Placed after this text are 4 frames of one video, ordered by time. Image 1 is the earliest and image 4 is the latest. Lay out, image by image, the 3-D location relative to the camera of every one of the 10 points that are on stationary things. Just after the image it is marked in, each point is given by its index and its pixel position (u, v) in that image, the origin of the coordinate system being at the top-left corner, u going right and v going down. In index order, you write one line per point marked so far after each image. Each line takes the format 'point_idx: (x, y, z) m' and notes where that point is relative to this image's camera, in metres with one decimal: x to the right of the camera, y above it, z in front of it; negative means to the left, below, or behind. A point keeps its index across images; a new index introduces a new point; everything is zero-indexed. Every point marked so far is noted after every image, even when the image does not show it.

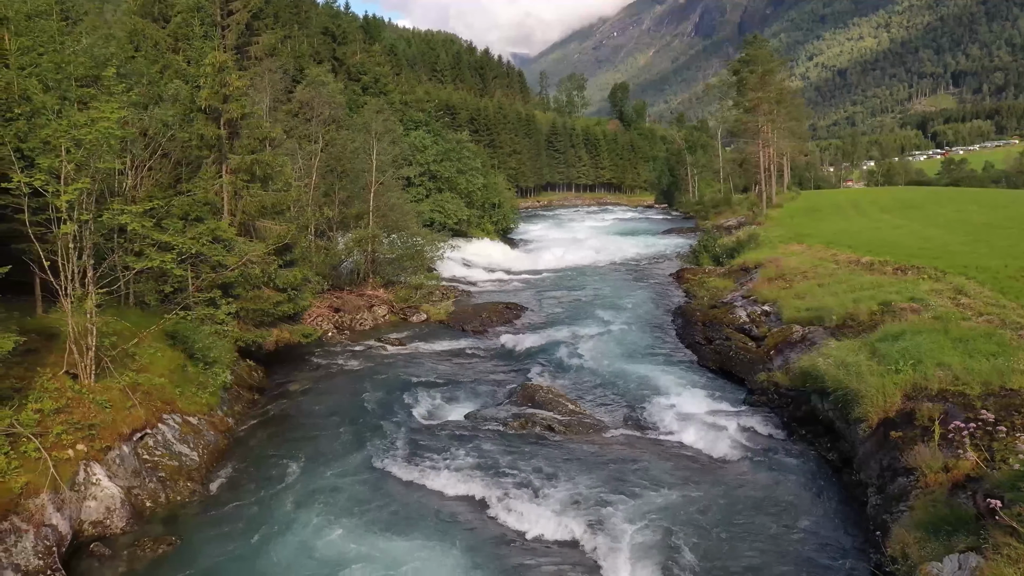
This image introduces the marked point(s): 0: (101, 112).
0: (-10.3, +4.5, +14.7) m
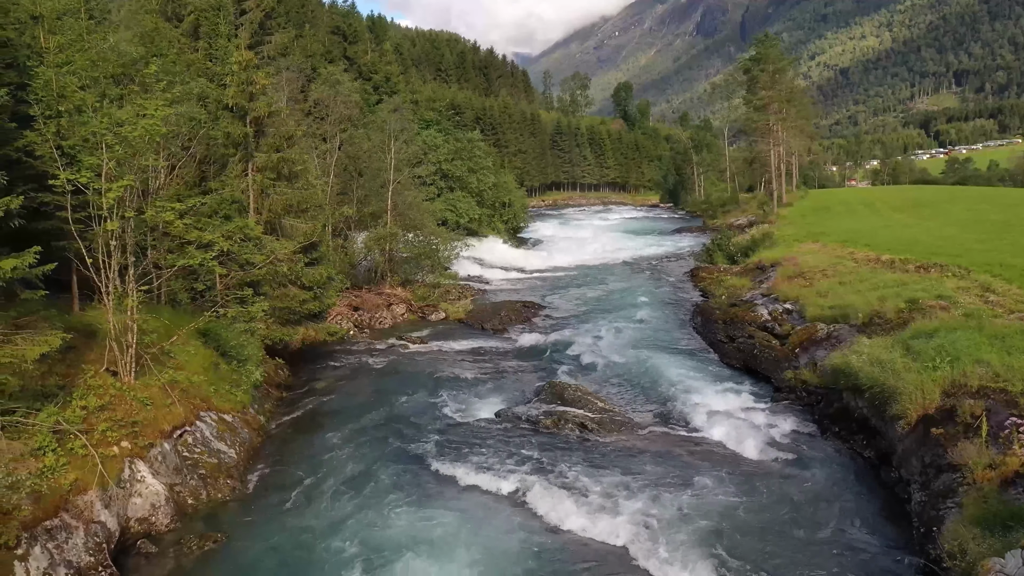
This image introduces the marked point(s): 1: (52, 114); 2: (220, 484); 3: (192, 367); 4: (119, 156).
0: (-9.3, +4.6, +14.8) m
1: (-11.6, +4.4, +14.5) m
2: (-7.7, -5.2, +15.3) m
3: (-9.6, -2.4, +17.3) m
4: (-9.5, +3.2, +14.0) m
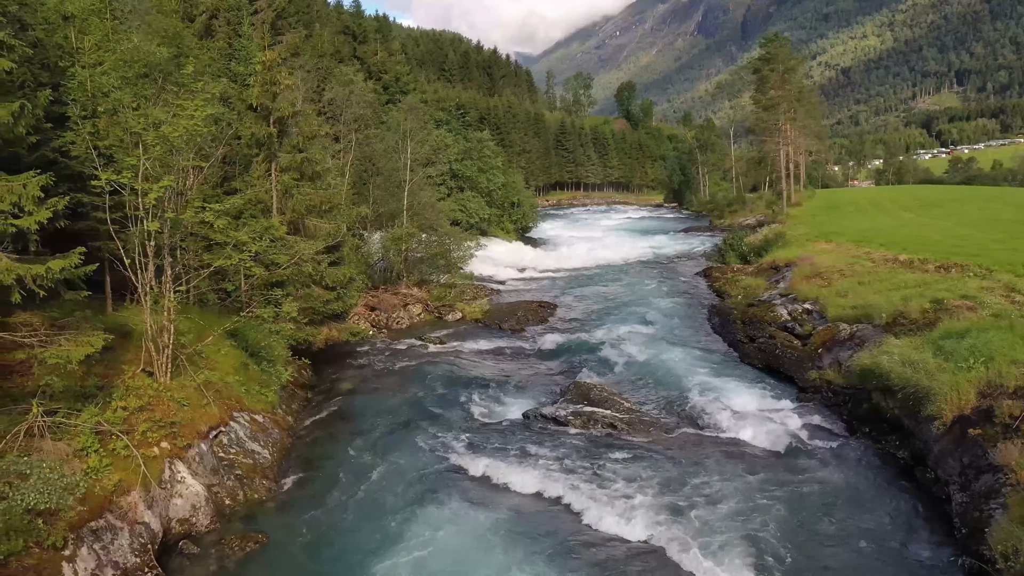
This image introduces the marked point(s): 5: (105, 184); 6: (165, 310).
0: (-8.4, +4.6, +14.7) m
1: (-10.6, +4.4, +14.5) m
2: (-6.8, -5.2, +15.3) m
3: (-8.7, -2.4, +17.3) m
4: (-8.6, +3.2, +14.0) m
5: (-9.6, +2.5, +13.6) m
6: (-8.8, -0.6, +14.6) m
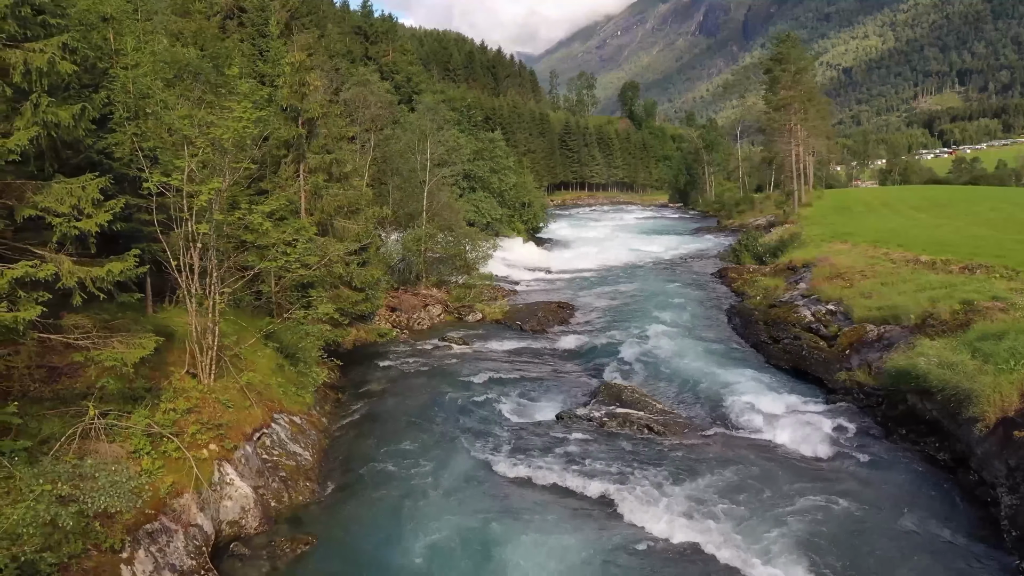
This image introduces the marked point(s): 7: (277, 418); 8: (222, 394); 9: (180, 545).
0: (-7.3, +4.5, +14.7) m
1: (-9.5, +4.3, +14.5) m
2: (-5.7, -5.3, +15.3) m
3: (-7.5, -2.4, +17.3) m
4: (-7.5, +3.2, +14.0) m
5: (-8.5, +2.4, +13.6) m
6: (-7.6, -0.6, +14.6) m
7: (-6.7, -3.7, +16.3) m
8: (-7.5, -2.7, +14.8) m
9: (-6.6, -5.2, +11.6) m
